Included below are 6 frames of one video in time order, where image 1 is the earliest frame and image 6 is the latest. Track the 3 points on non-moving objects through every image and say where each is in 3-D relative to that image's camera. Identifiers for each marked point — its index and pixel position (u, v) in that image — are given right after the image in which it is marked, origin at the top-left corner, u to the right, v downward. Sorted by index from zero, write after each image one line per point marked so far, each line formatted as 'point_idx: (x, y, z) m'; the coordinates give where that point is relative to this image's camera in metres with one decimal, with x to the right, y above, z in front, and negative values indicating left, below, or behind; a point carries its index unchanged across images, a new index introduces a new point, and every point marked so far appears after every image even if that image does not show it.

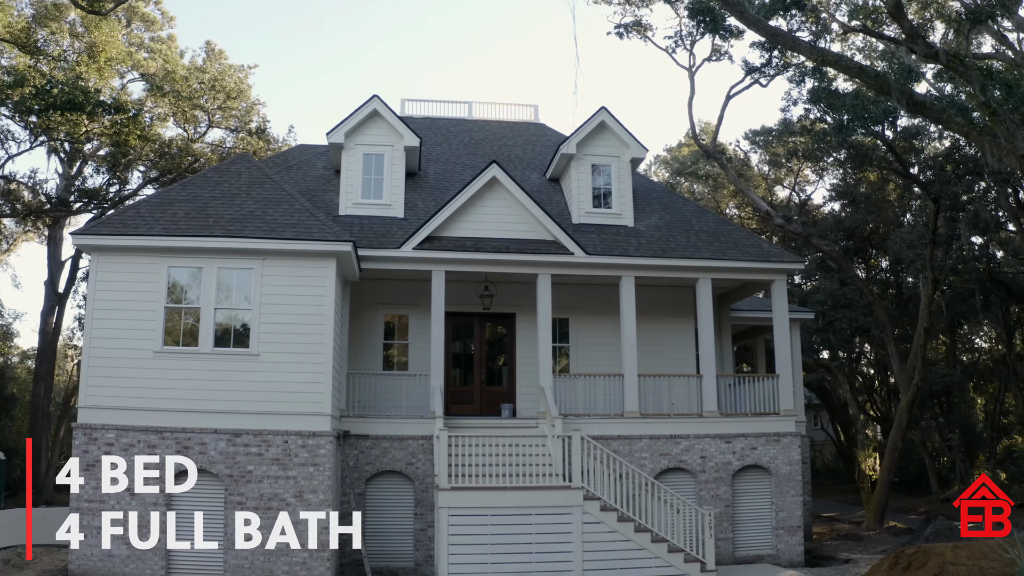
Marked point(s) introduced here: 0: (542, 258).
0: (+0.6, +0.6, +16.5) m
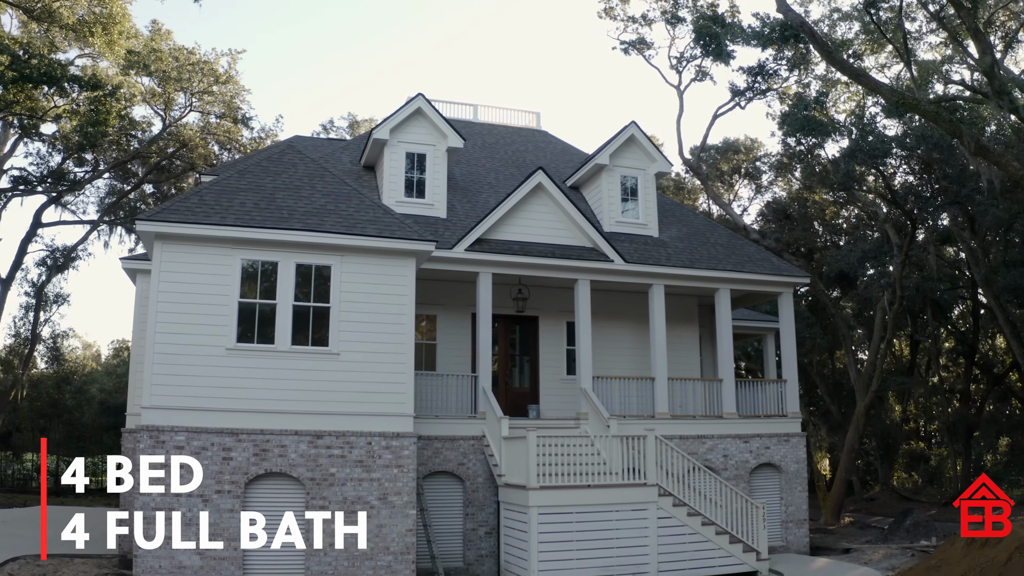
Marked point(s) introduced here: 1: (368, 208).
0: (+1.5, +0.5, +17.0) m
1: (-2.5, +1.4, +14.7) m
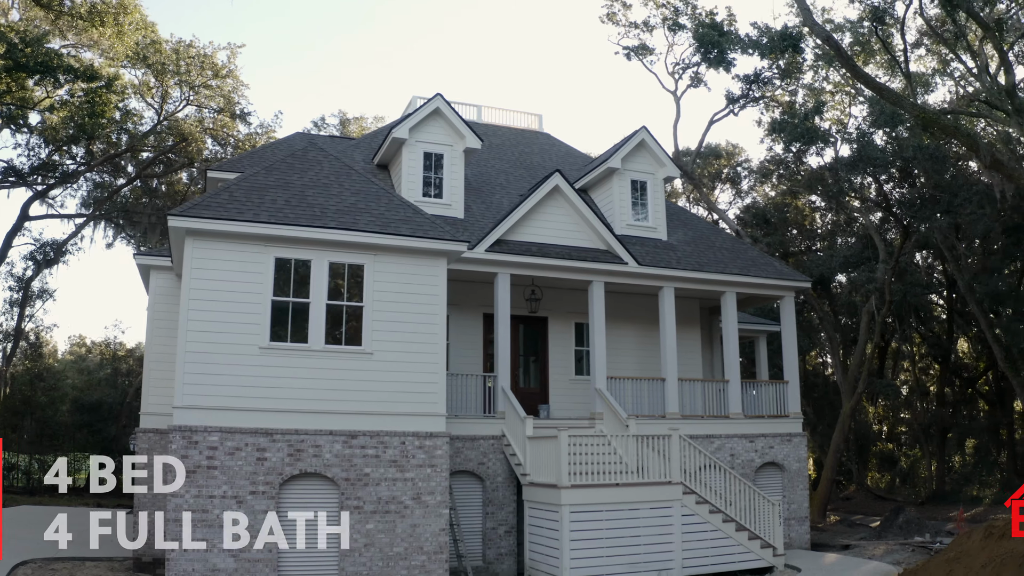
0: (+1.9, +0.4, +17.3) m
1: (-2.0, +1.4, +14.7) m
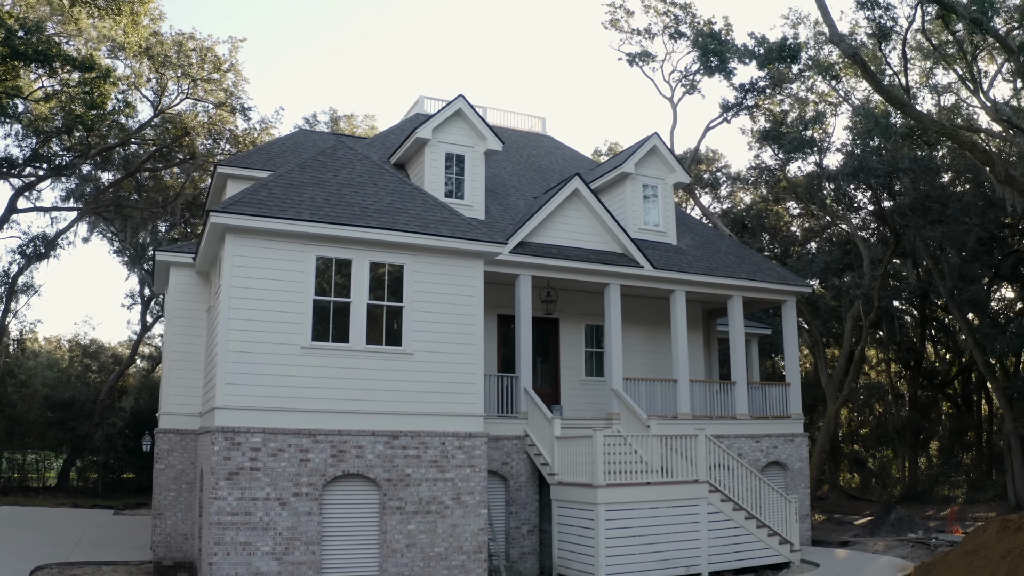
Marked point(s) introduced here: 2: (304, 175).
0: (+2.3, +0.4, +17.5) m
1: (-1.4, +1.4, +14.7) m
2: (-3.6, +2.0, +14.3) m
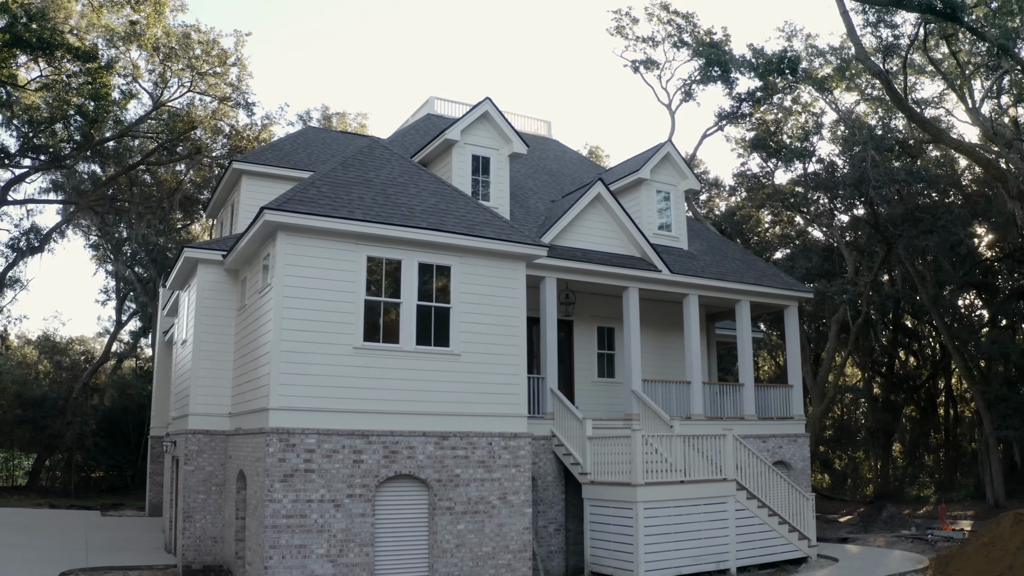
0: (+2.8, +0.3, +17.9) m
1: (-0.7, +1.4, +14.7) m
2: (-2.8, +2.0, +14.2) m
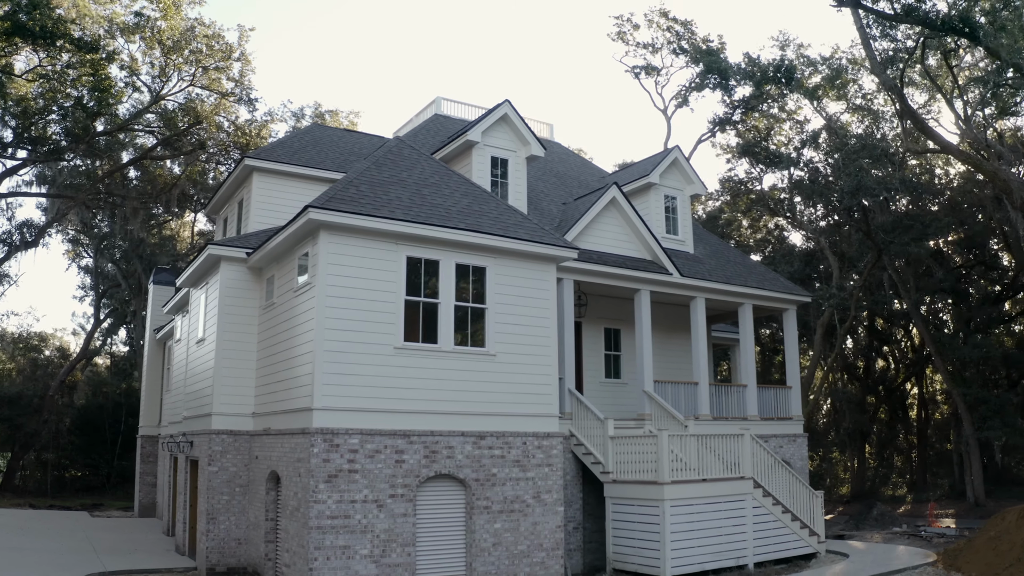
0: (+3.1, +0.3, +18.2) m
1: (-0.1, +1.4, +14.9) m
2: (-2.2, +2.0, +14.2) m
